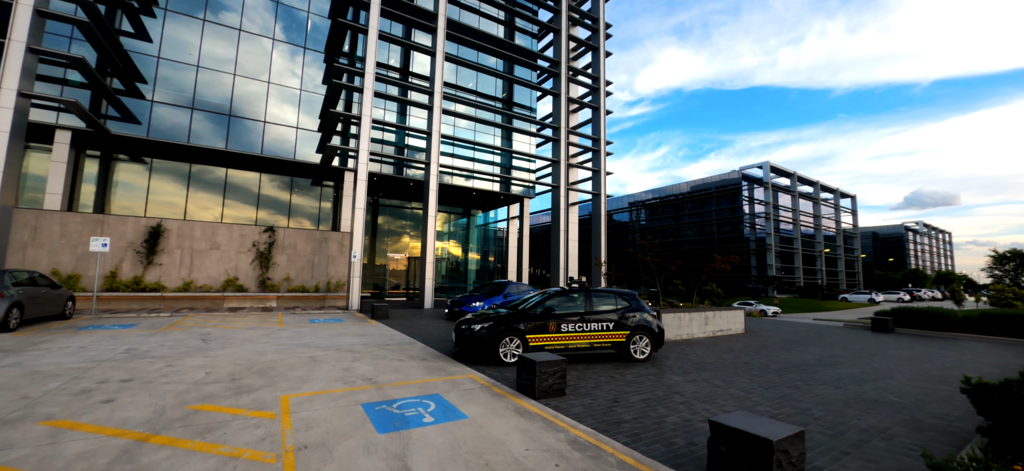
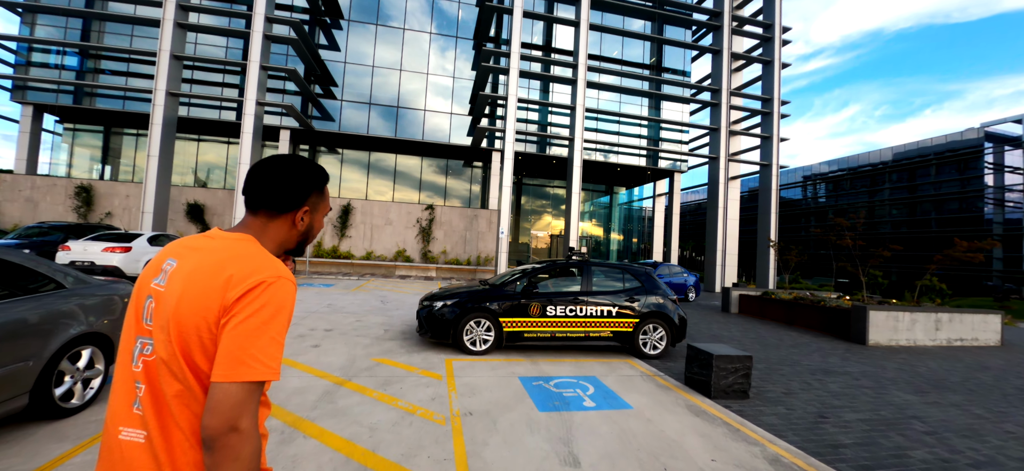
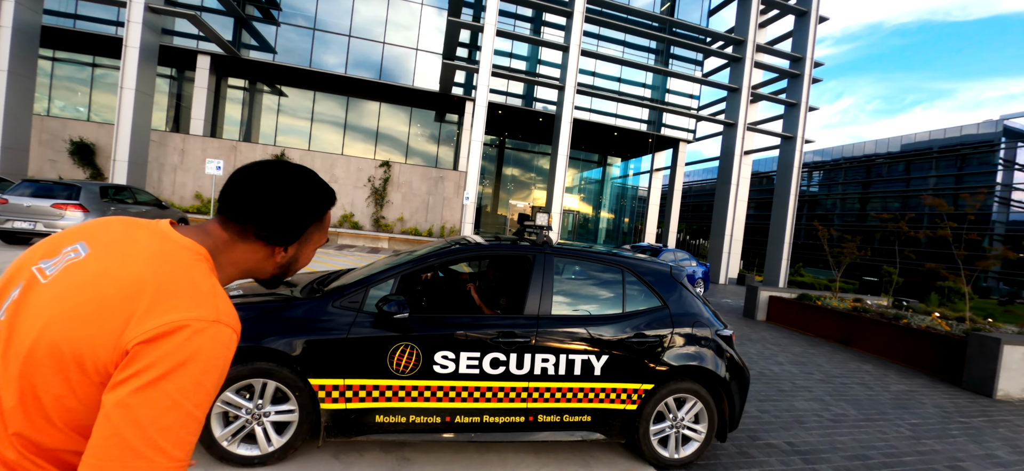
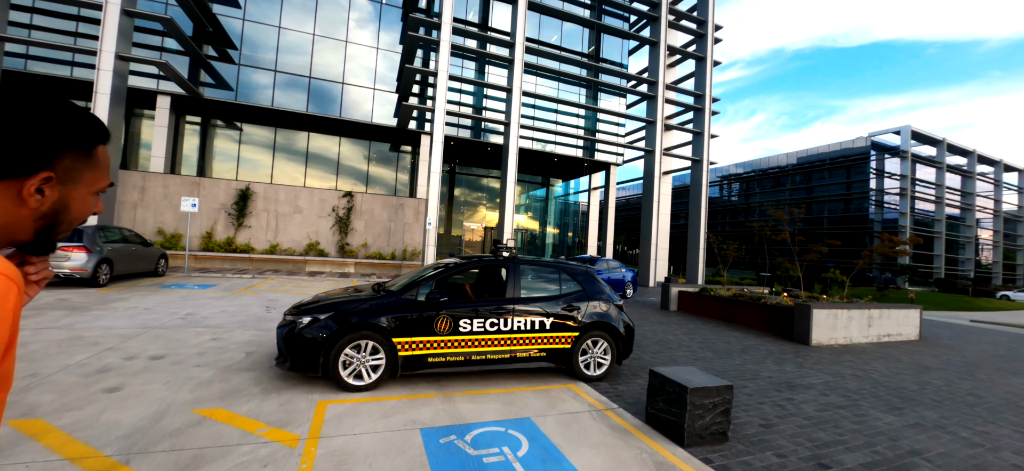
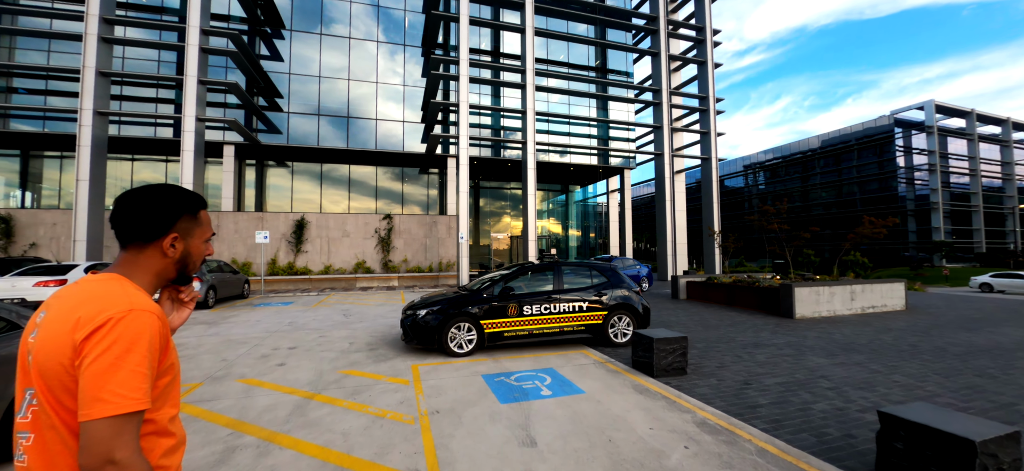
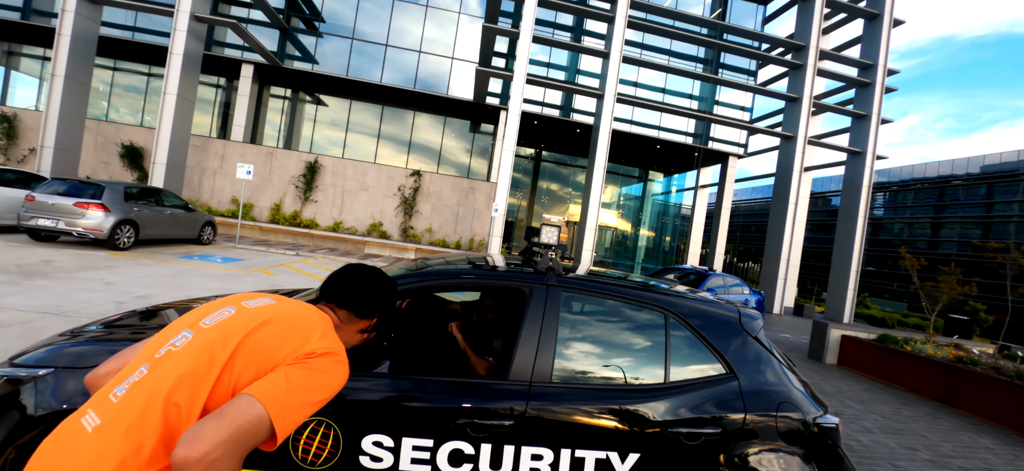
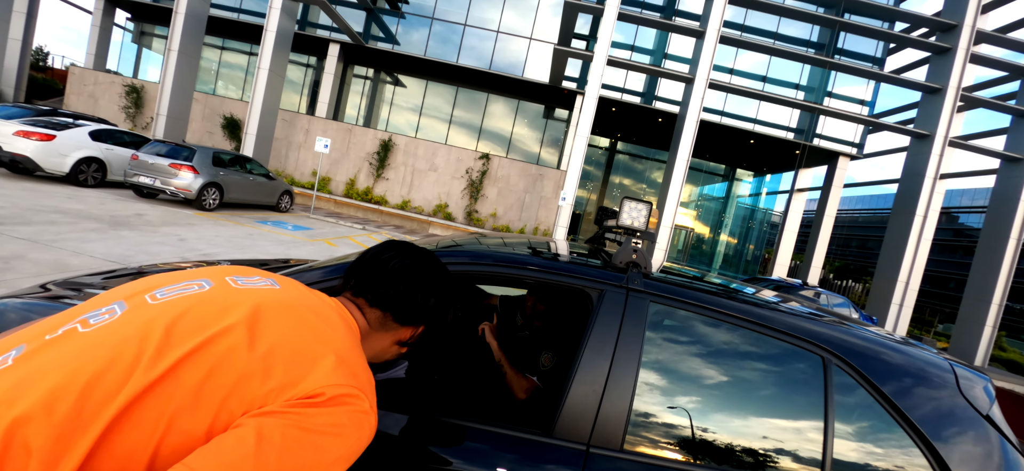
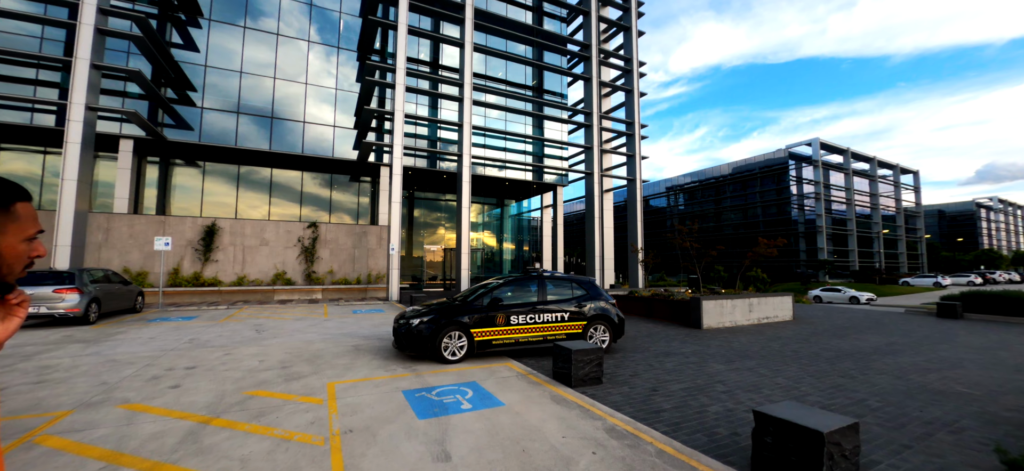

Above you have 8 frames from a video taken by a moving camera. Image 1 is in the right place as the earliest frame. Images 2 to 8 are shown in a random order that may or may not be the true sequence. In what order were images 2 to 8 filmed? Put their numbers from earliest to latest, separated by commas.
8, 5, 2, 4, 3, 6, 7
